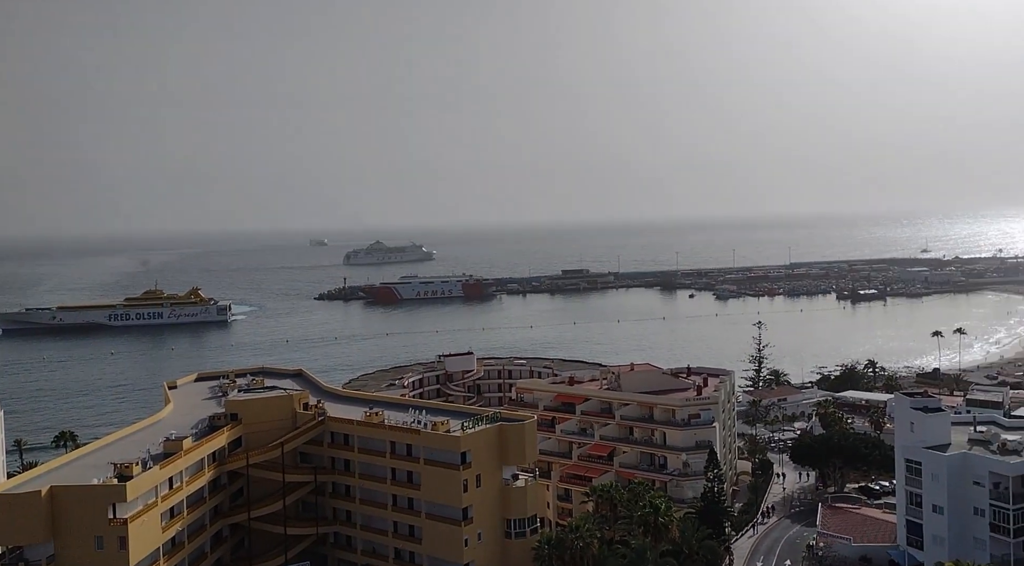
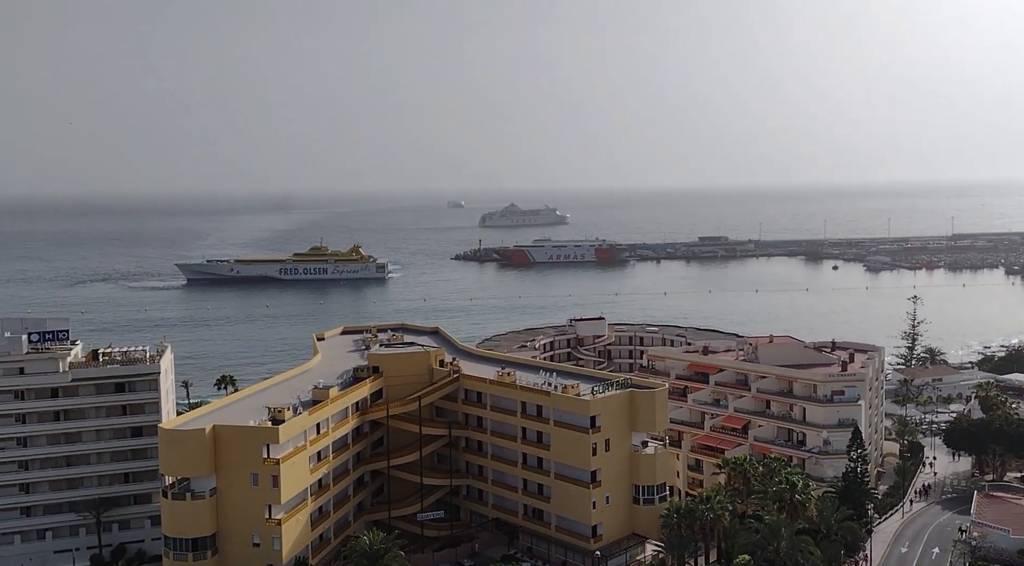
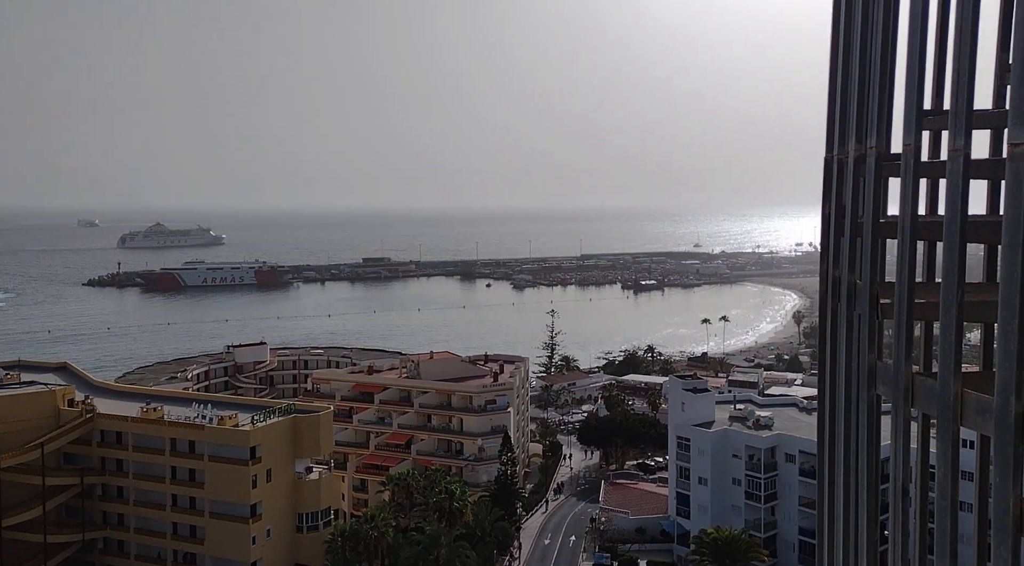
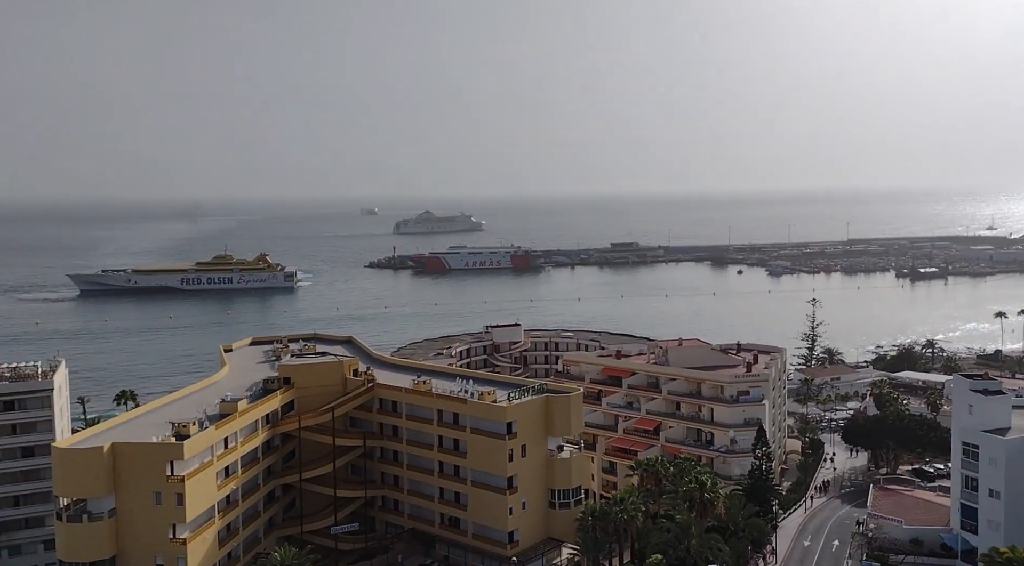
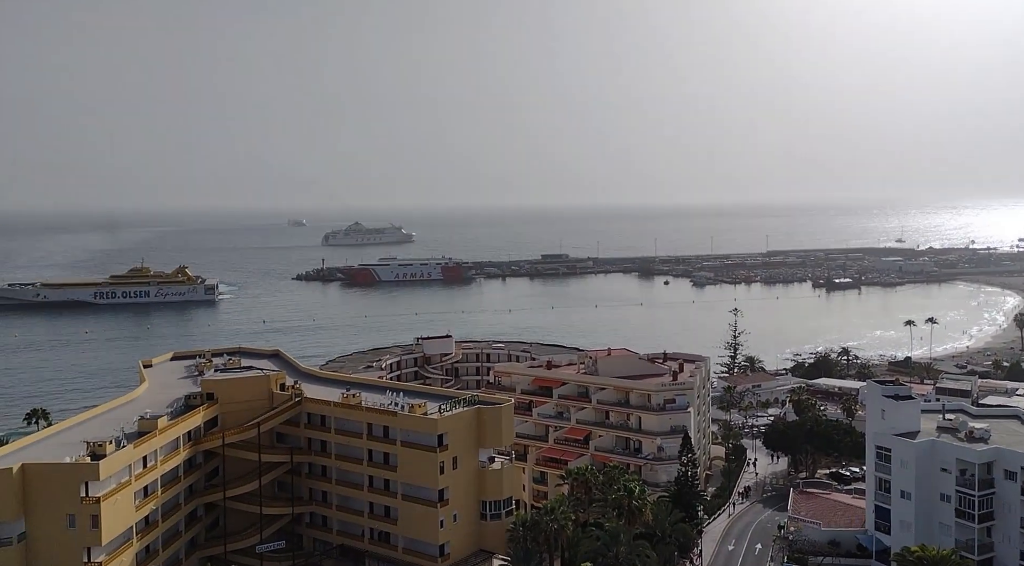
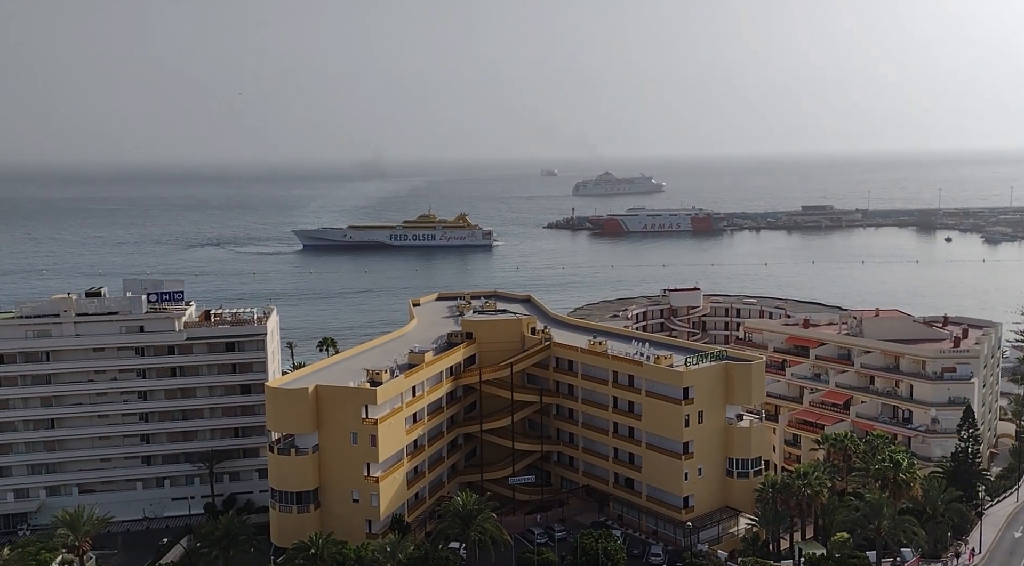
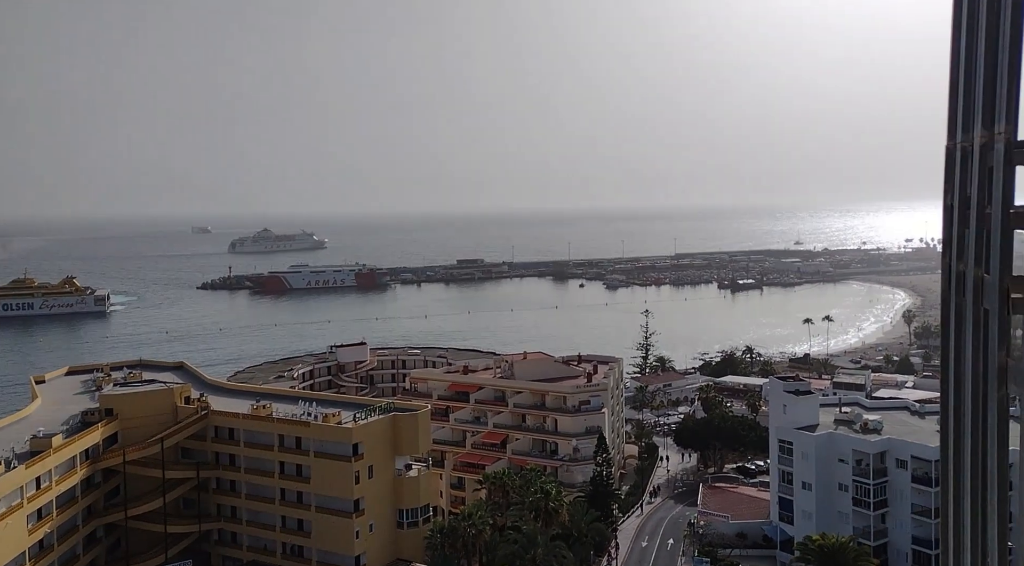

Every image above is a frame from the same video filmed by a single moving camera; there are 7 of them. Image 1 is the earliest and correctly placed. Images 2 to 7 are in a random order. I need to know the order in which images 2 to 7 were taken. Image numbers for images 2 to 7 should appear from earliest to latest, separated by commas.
7, 3, 5, 4, 2, 6
